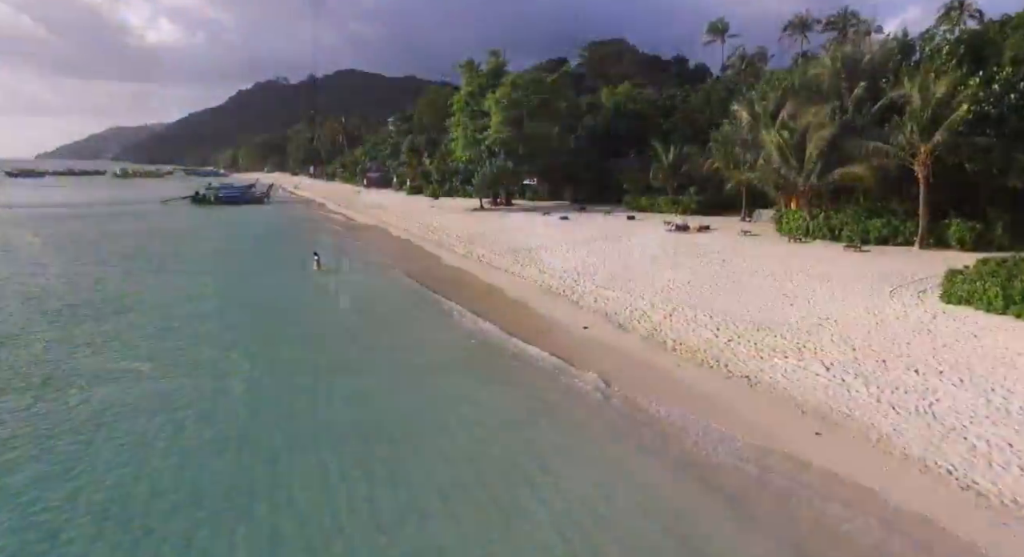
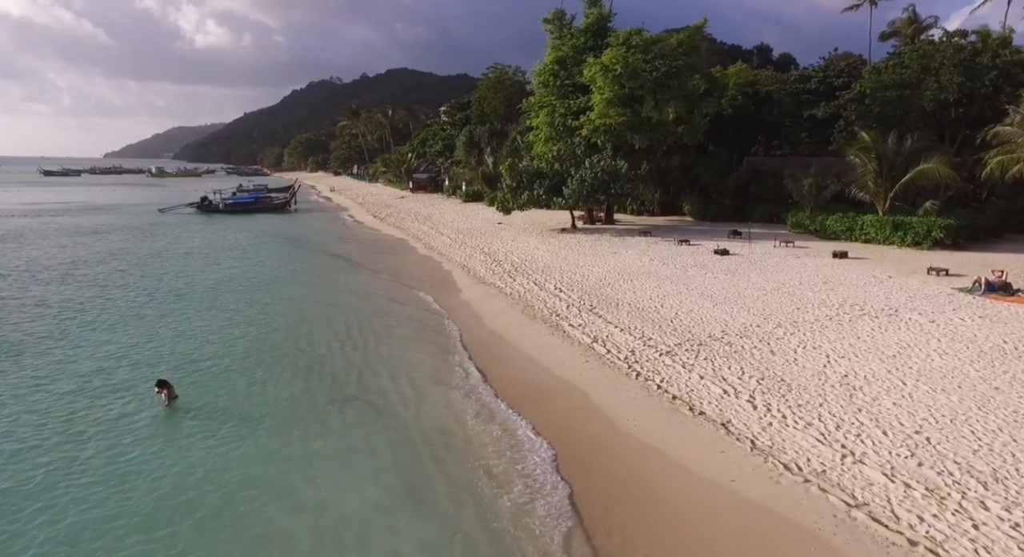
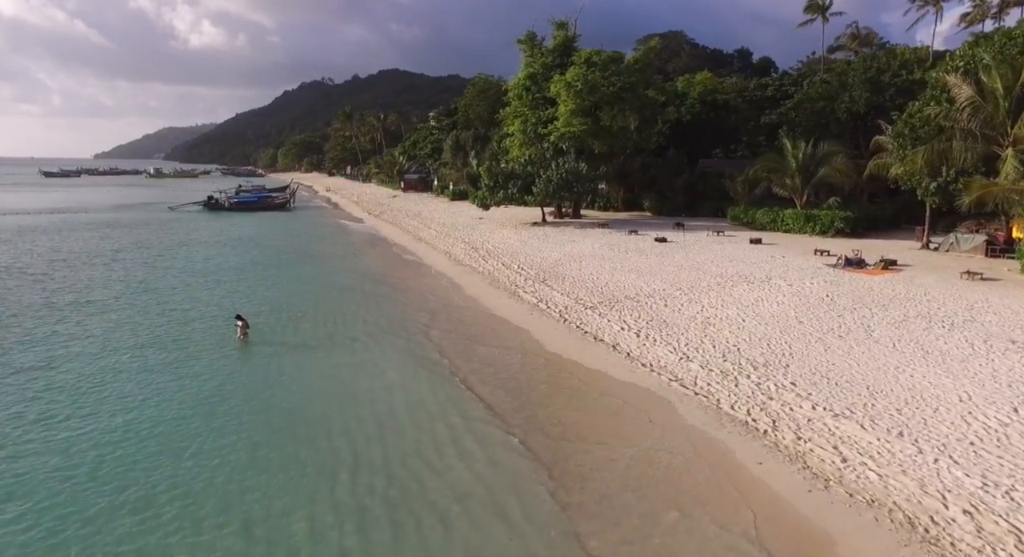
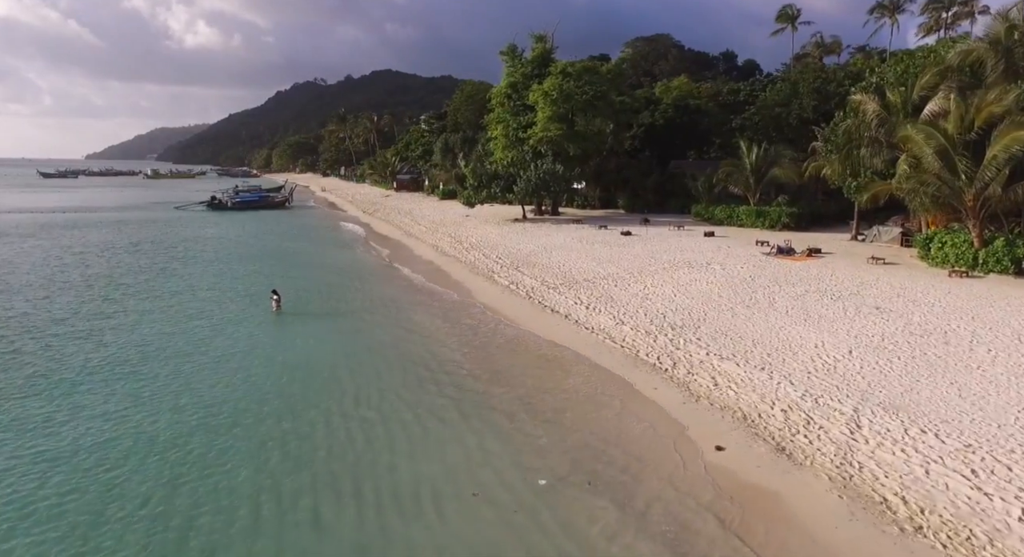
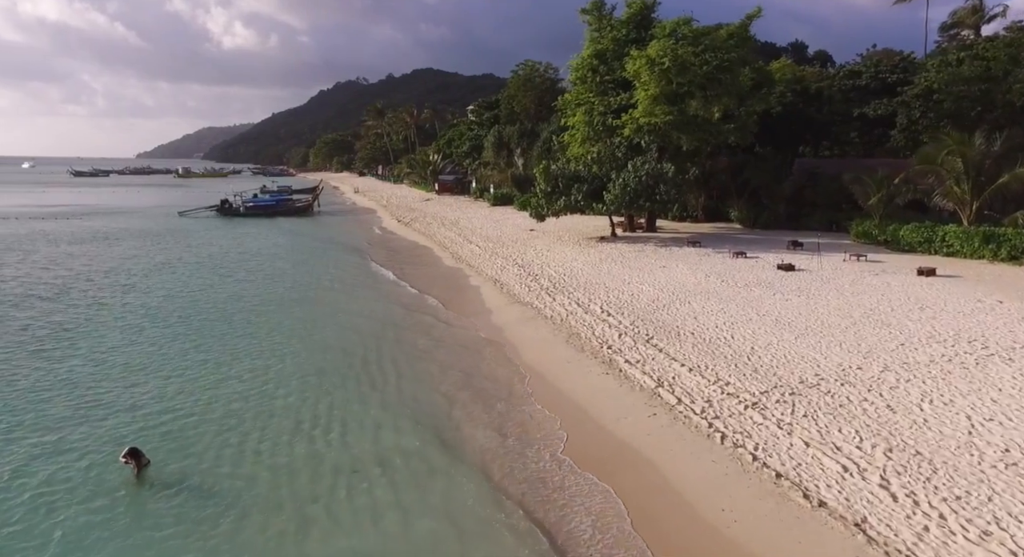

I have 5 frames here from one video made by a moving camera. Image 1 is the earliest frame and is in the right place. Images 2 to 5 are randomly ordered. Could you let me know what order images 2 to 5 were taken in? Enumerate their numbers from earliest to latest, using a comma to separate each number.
4, 3, 2, 5
